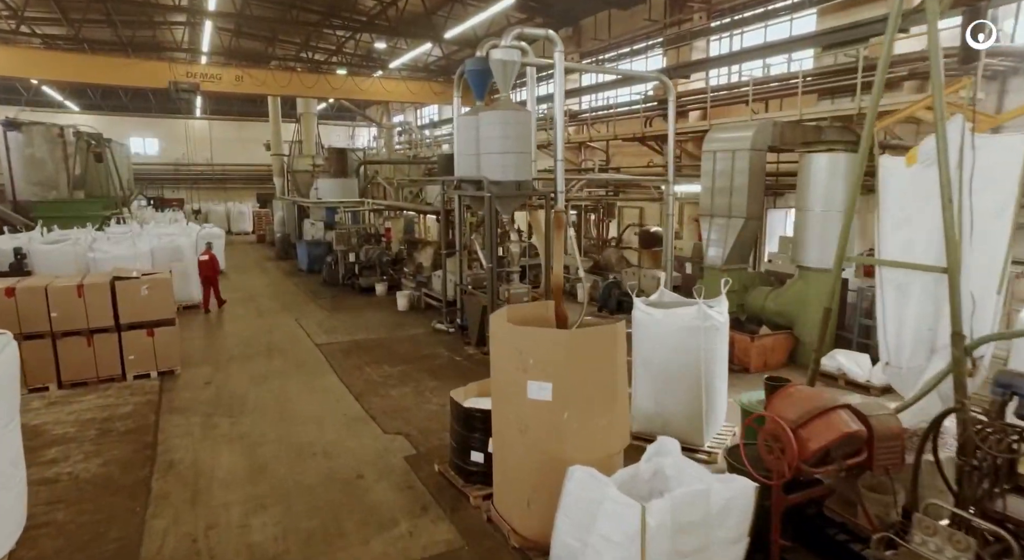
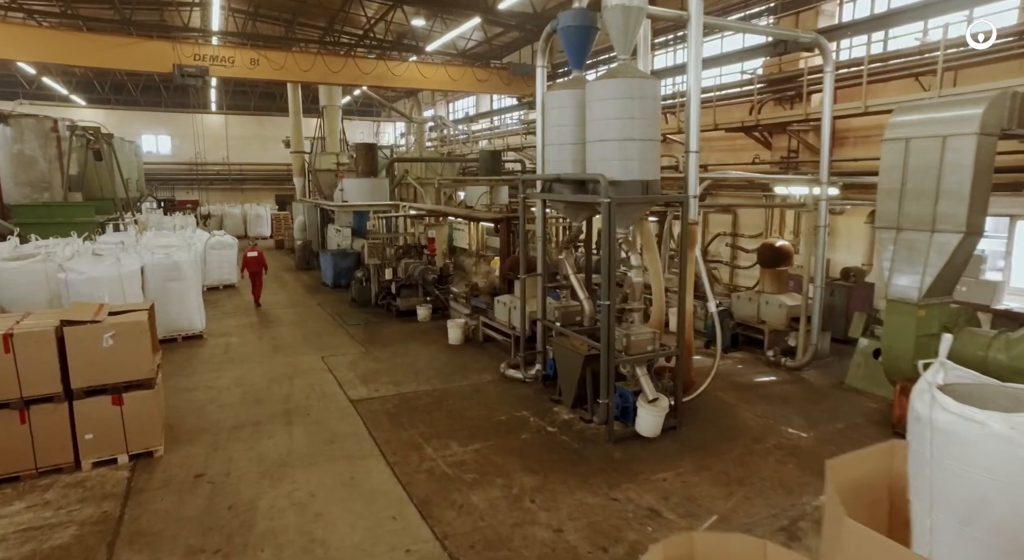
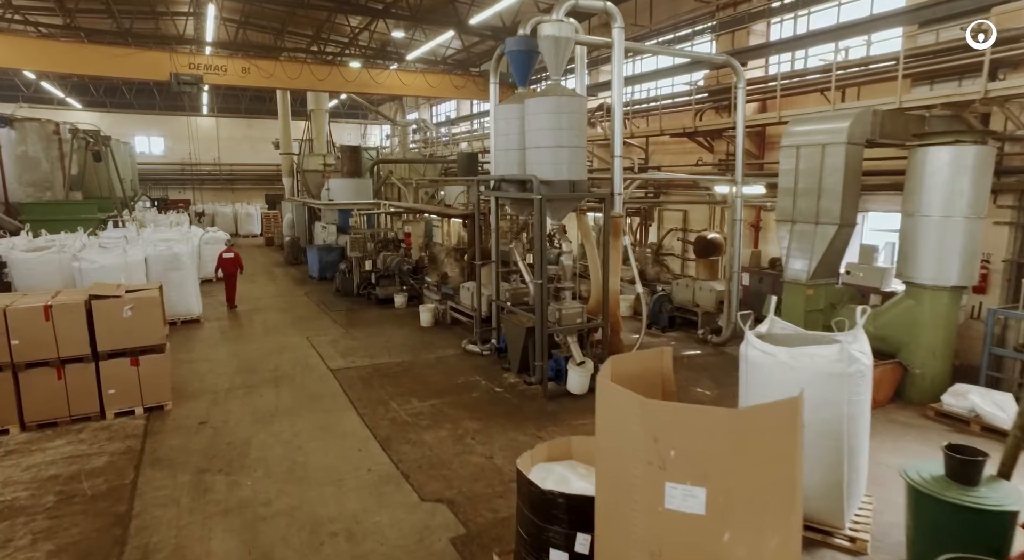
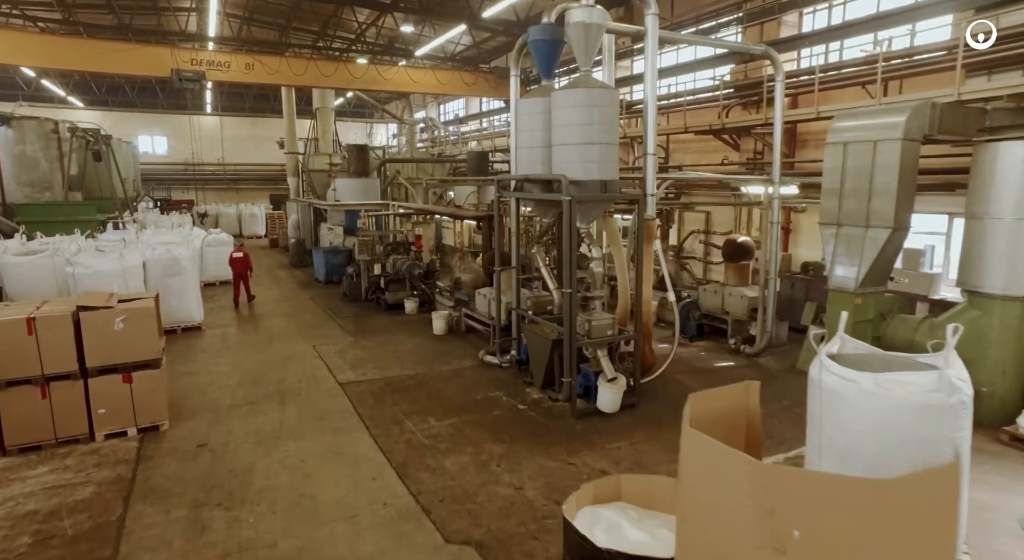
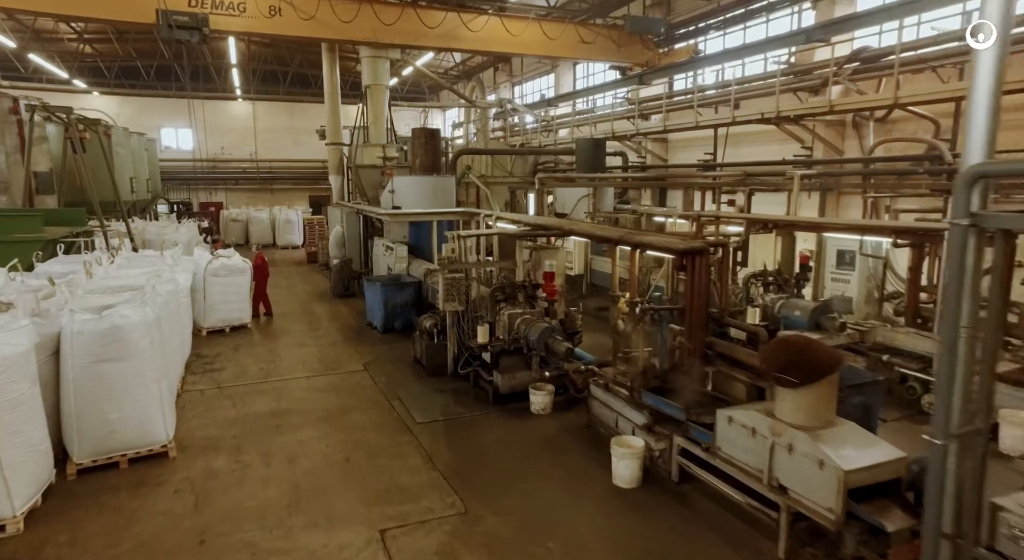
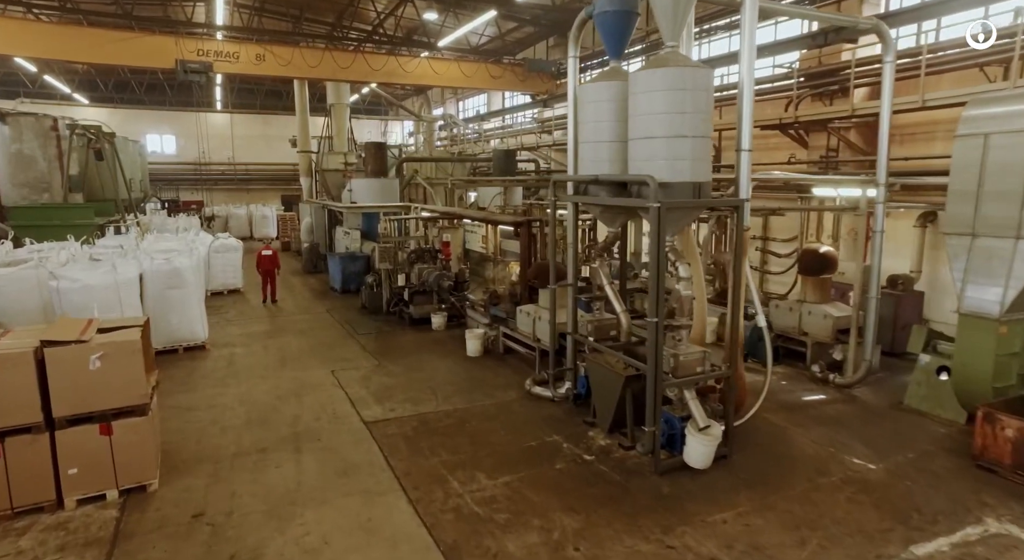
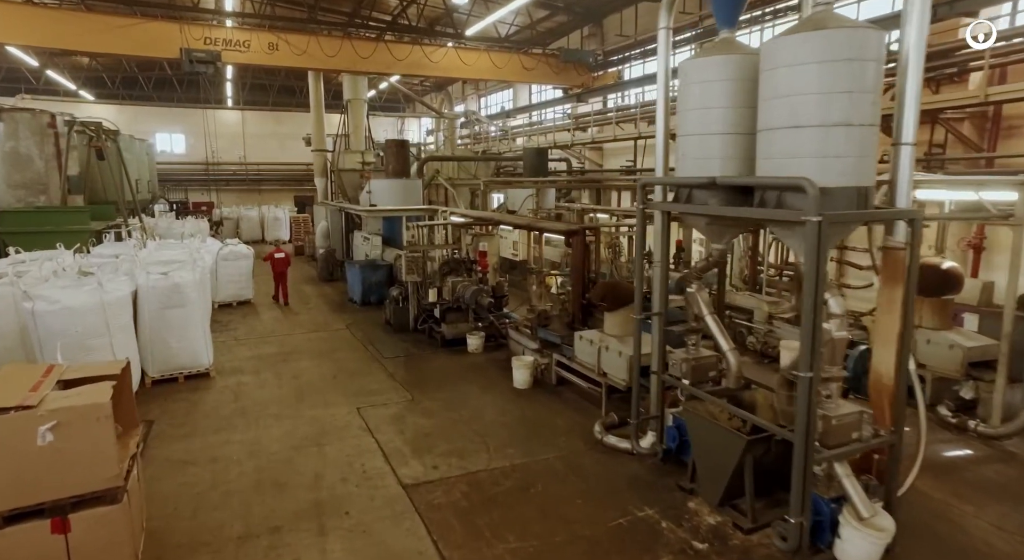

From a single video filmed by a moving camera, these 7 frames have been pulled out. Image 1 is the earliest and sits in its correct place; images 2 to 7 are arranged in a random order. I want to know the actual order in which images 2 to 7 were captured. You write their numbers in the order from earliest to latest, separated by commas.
3, 4, 2, 6, 7, 5
